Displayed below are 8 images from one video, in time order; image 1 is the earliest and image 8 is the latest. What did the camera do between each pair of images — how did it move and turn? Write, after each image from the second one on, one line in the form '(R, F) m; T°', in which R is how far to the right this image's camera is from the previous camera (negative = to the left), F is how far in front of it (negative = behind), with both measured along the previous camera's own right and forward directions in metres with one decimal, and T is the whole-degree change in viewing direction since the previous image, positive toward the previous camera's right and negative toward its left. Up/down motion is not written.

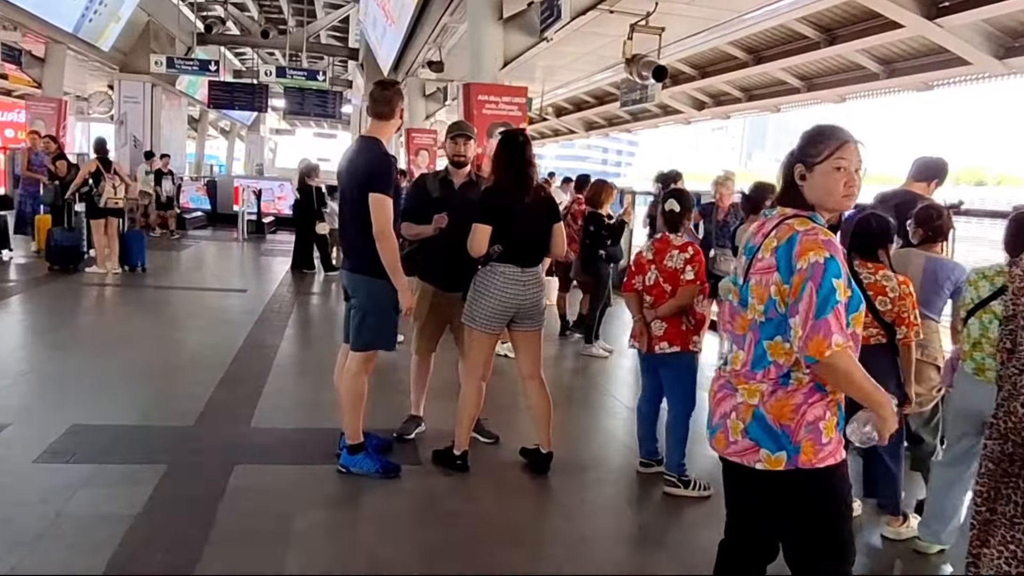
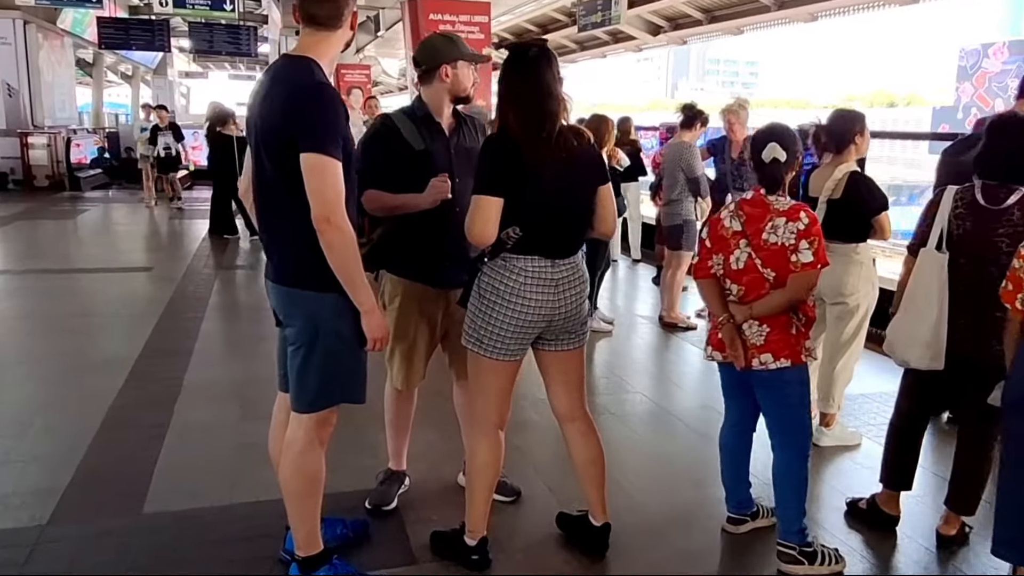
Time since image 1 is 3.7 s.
(-0.3, +1.4) m; +5°
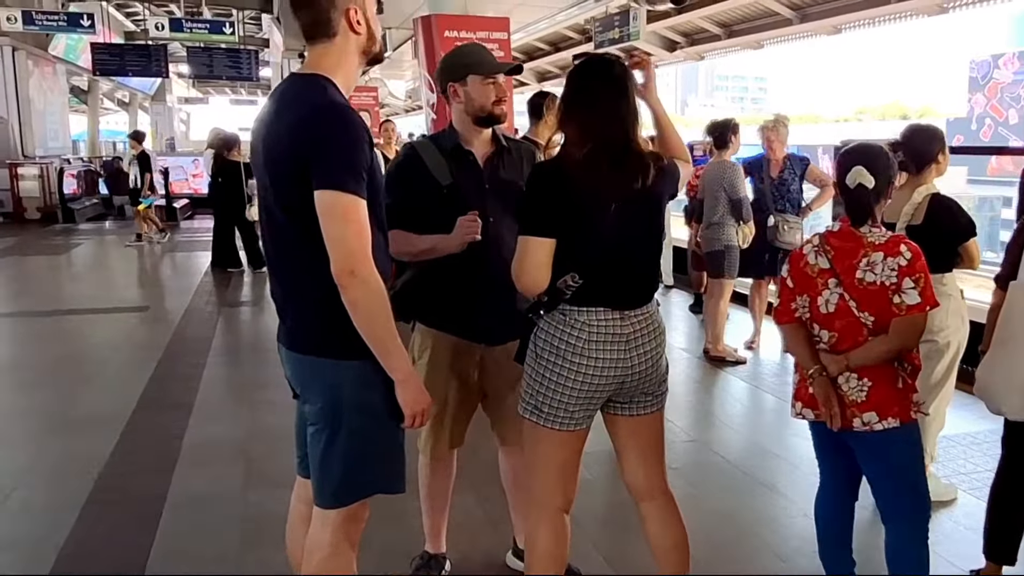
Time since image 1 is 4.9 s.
(-0.2, +0.4) m; 0°
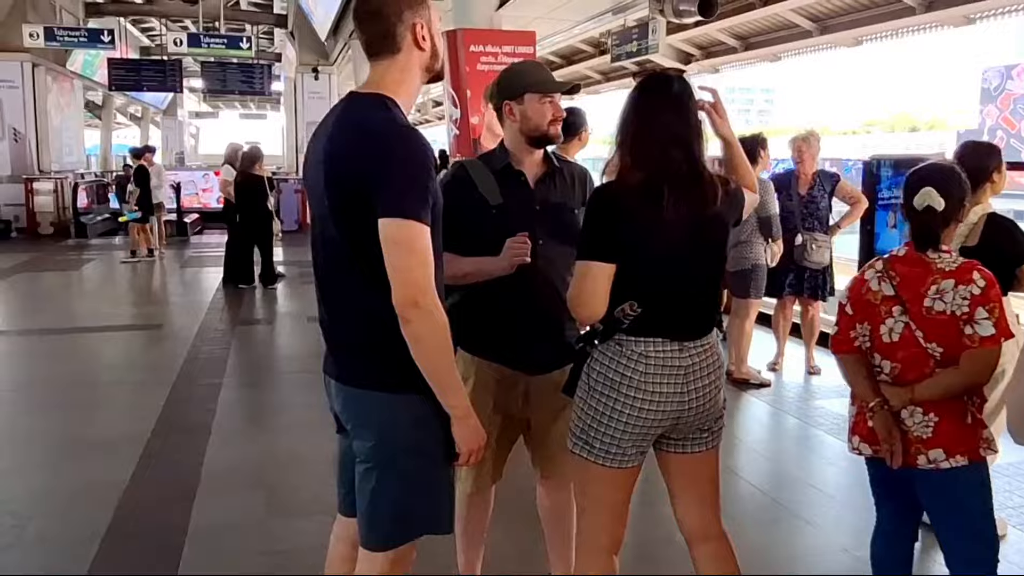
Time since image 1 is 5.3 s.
(-0.1, +0.1) m; 0°
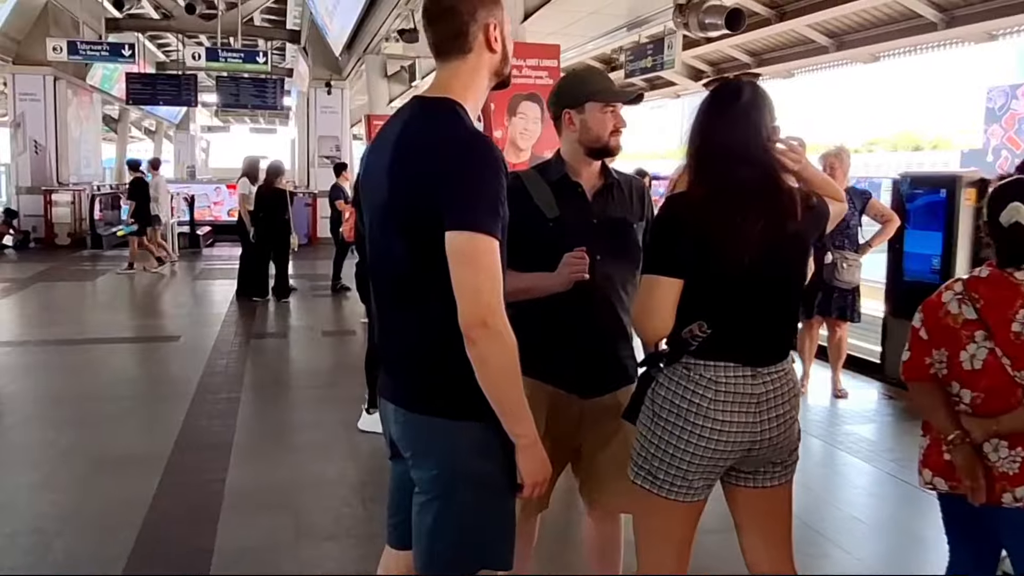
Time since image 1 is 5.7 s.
(-0.1, +0.1) m; 0°
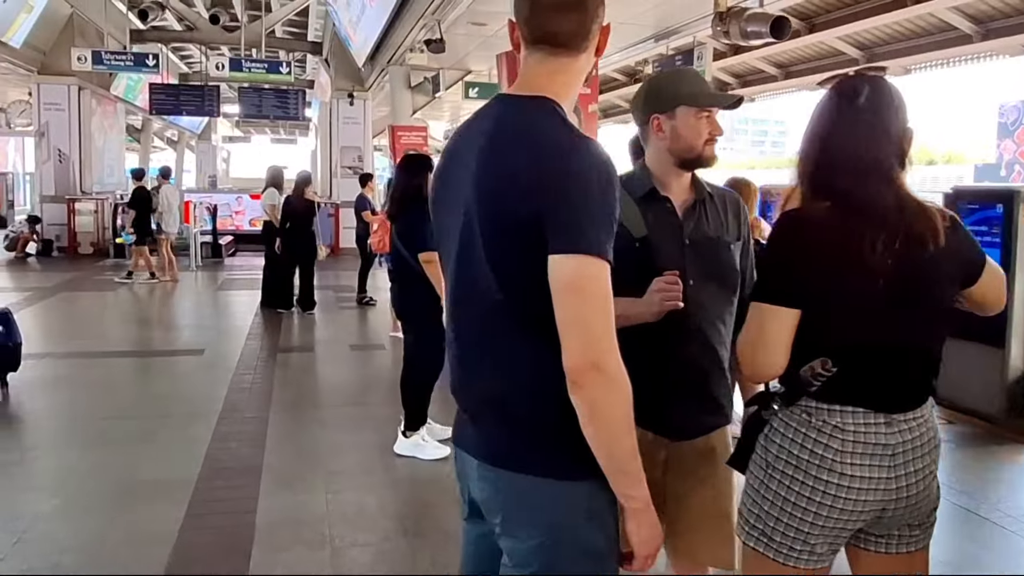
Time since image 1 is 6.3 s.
(-0.2, +0.2) m; -1°
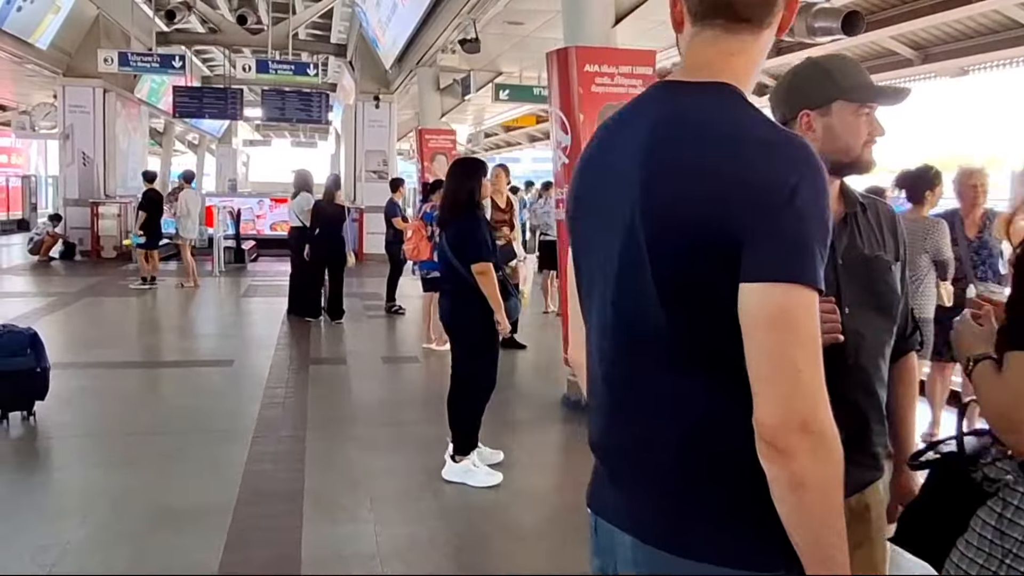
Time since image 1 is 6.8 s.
(-0.2, +0.3) m; -1°
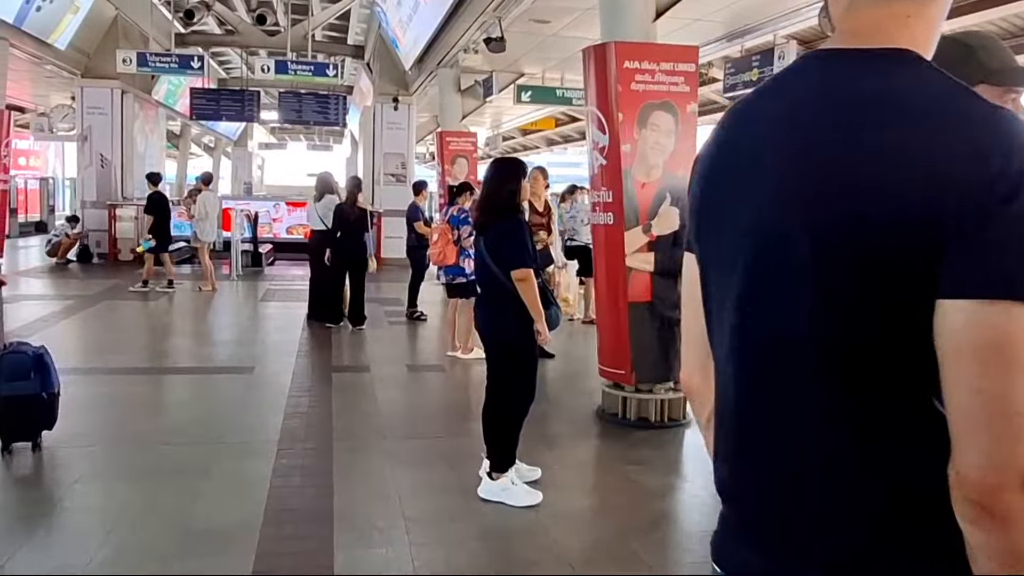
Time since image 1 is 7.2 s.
(-0.1, +0.2) m; -1°
